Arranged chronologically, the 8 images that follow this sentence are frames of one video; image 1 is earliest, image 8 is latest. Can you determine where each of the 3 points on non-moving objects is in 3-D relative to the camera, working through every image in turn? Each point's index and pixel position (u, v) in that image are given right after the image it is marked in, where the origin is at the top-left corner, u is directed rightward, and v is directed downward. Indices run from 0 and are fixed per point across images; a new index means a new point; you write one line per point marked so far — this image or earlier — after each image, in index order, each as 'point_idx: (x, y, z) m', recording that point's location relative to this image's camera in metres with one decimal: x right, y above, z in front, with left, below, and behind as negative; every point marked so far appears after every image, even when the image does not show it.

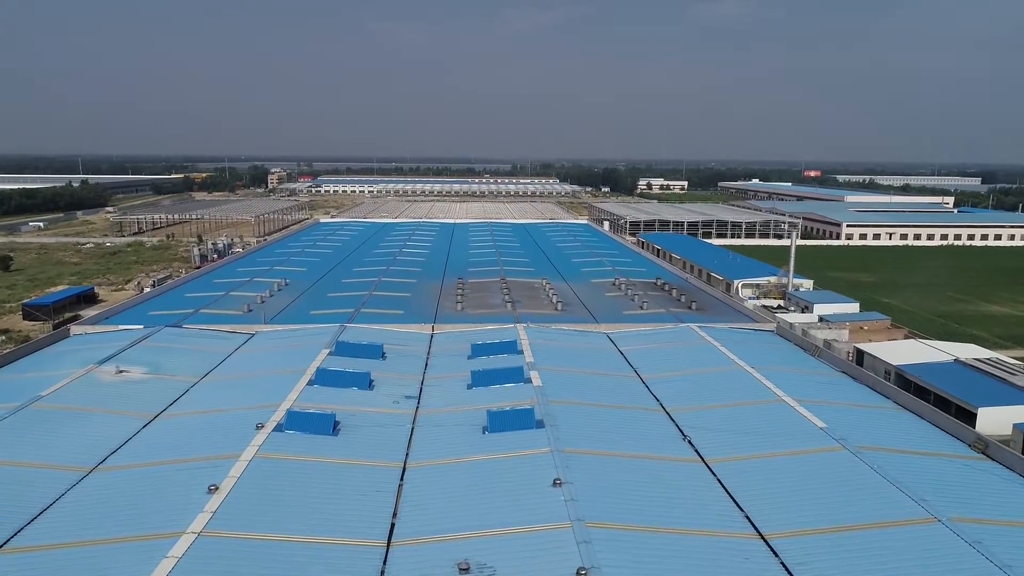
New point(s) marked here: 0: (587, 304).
0: (+1.2, -0.3, +11.0) m
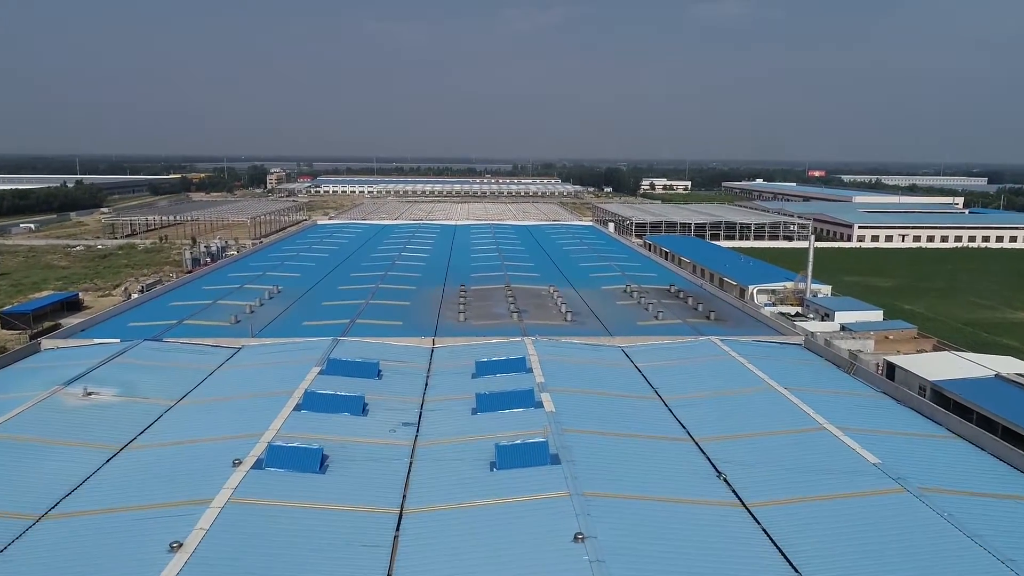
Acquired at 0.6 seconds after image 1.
0: (+1.3, -0.4, +10.3) m
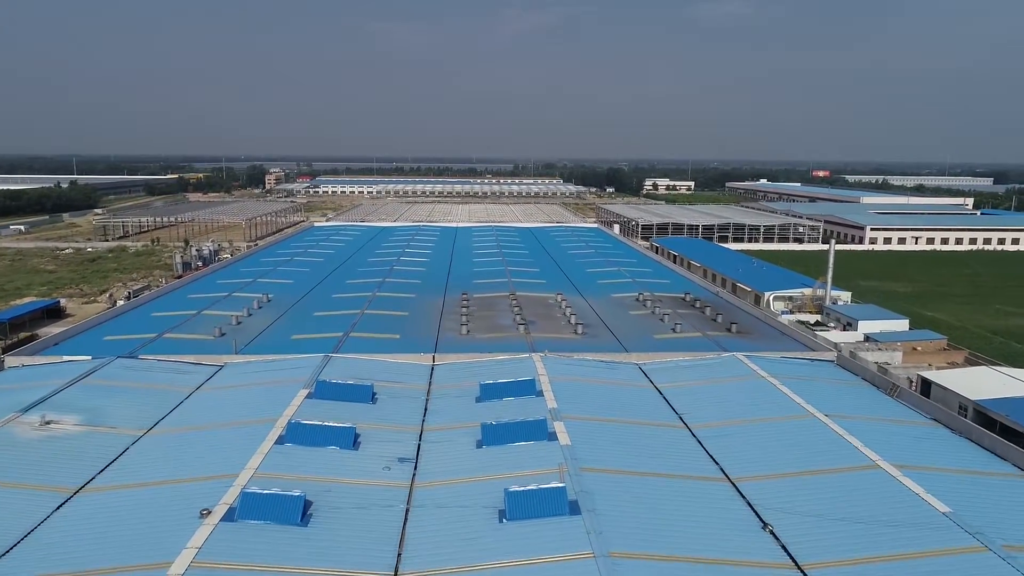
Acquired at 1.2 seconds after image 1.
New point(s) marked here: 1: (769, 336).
0: (+1.4, -0.5, +9.6) m
1: (+3.4, -0.7, +9.1) m
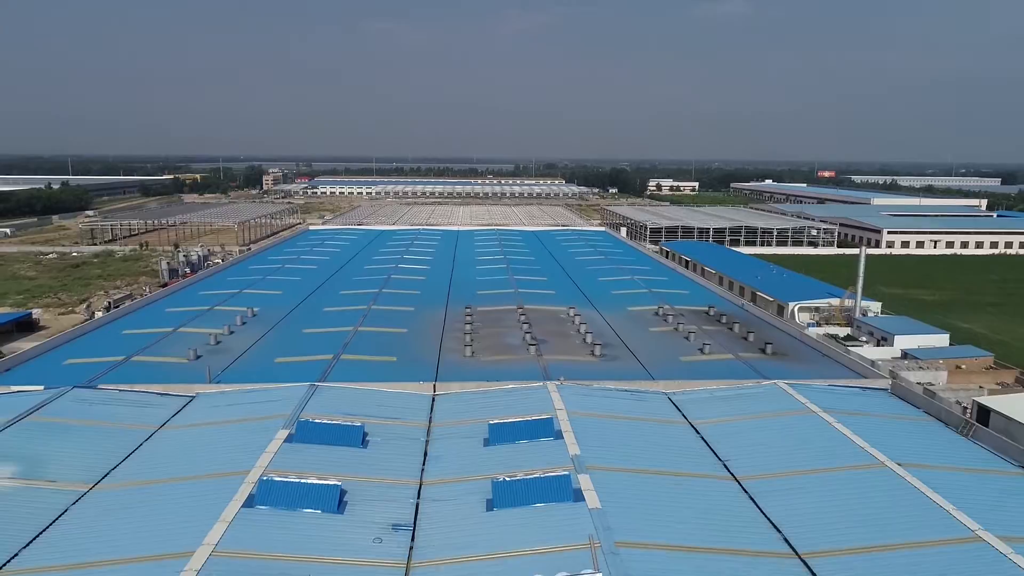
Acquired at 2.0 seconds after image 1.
0: (+1.5, -0.7, +8.7) m
1: (+3.6, -0.9, +8.1) m
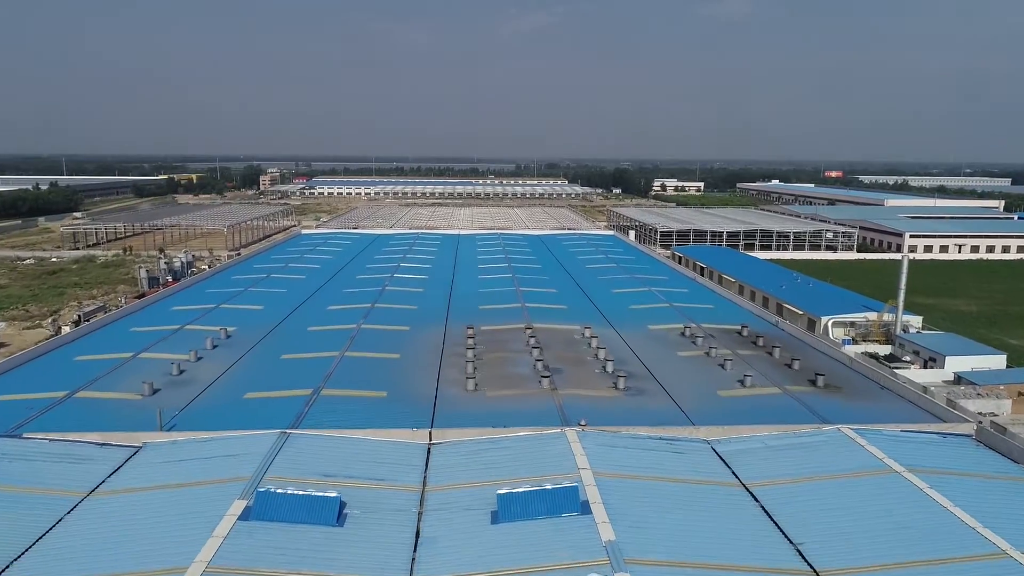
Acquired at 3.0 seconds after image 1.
0: (+1.6, -1.0, +7.5) m
1: (+3.7, -1.1, +6.9) m
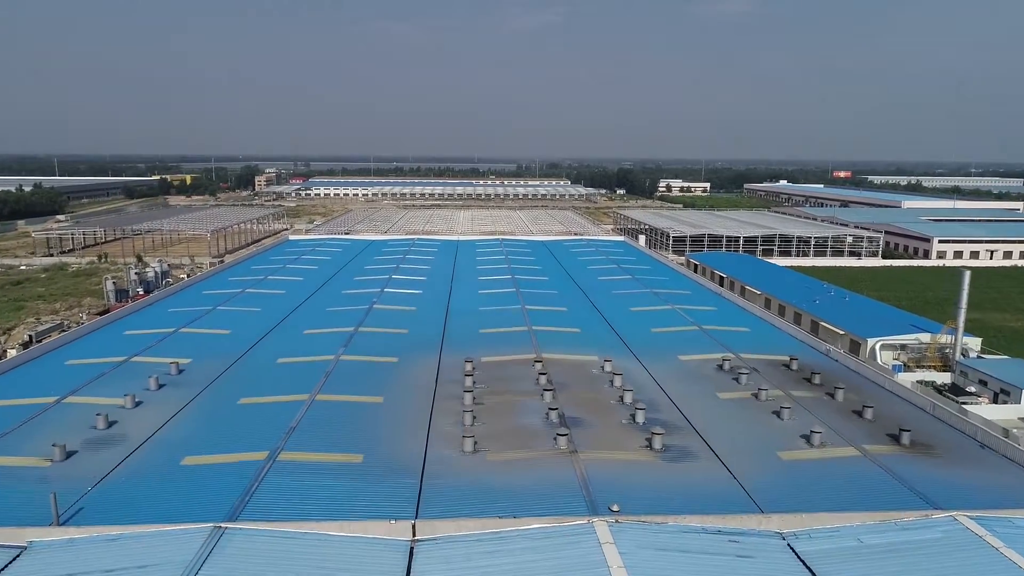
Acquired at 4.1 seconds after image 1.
0: (+1.7, -1.3, +6.0) m
1: (+3.7, -1.4, +5.5) m
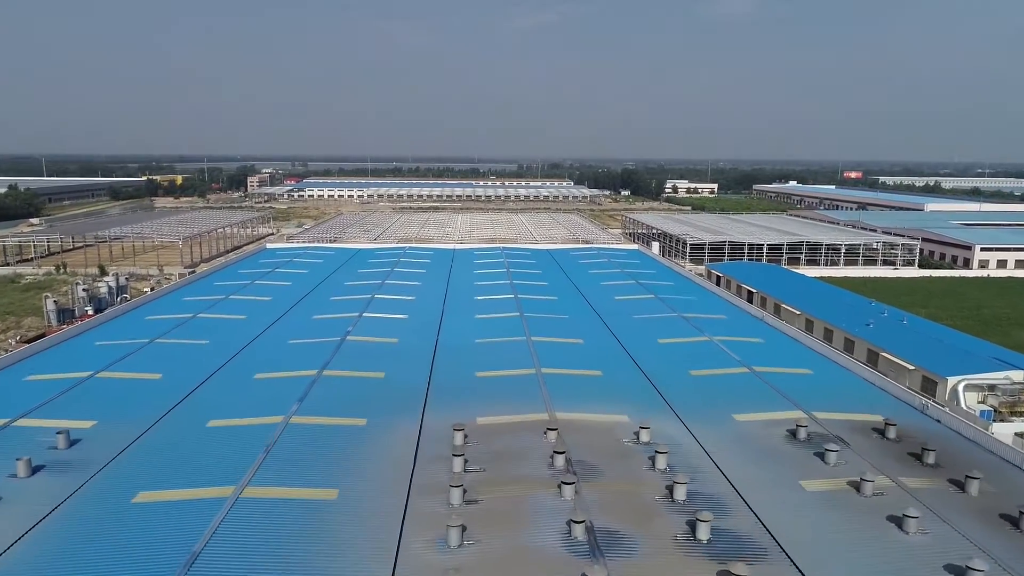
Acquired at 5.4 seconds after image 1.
0: (+1.7, -1.6, +4.1) m
1: (+3.8, -1.7, +3.6) m
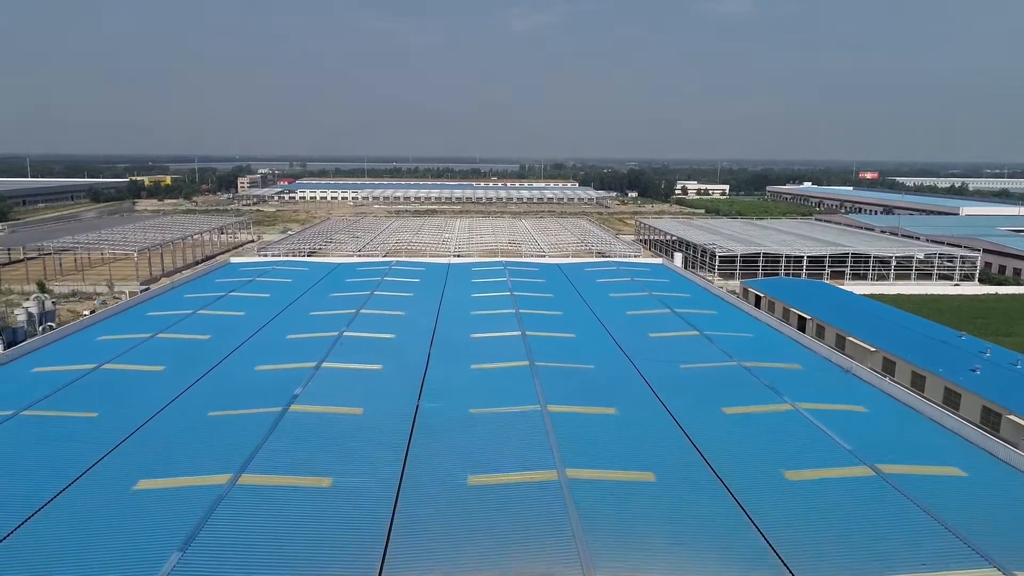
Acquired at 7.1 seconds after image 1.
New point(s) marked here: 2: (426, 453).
0: (+1.8, -2.1, +1.6) m
1: (+3.8, -2.2, +1.1) m
2: (-0.7, -1.4, +5.5) m
